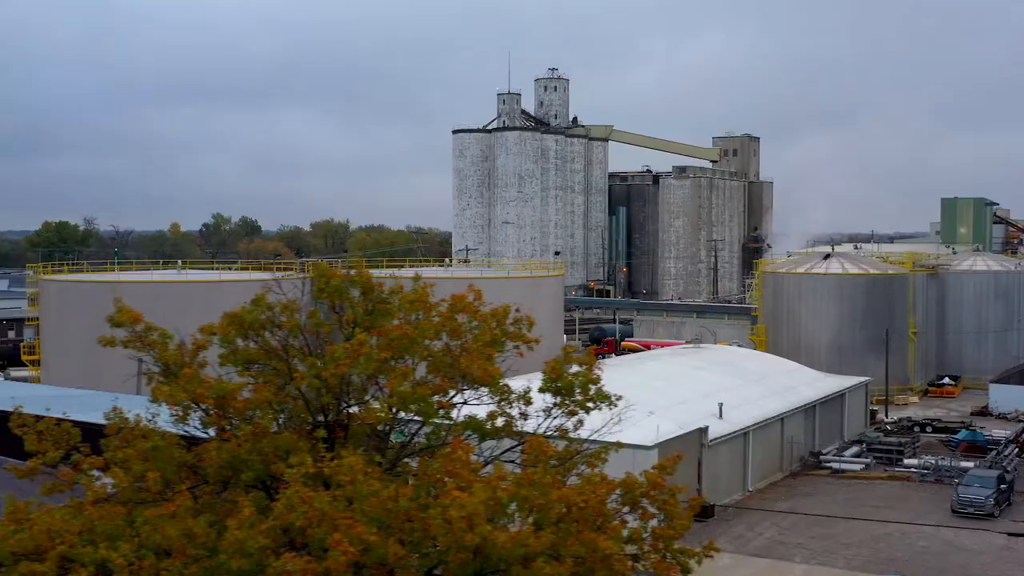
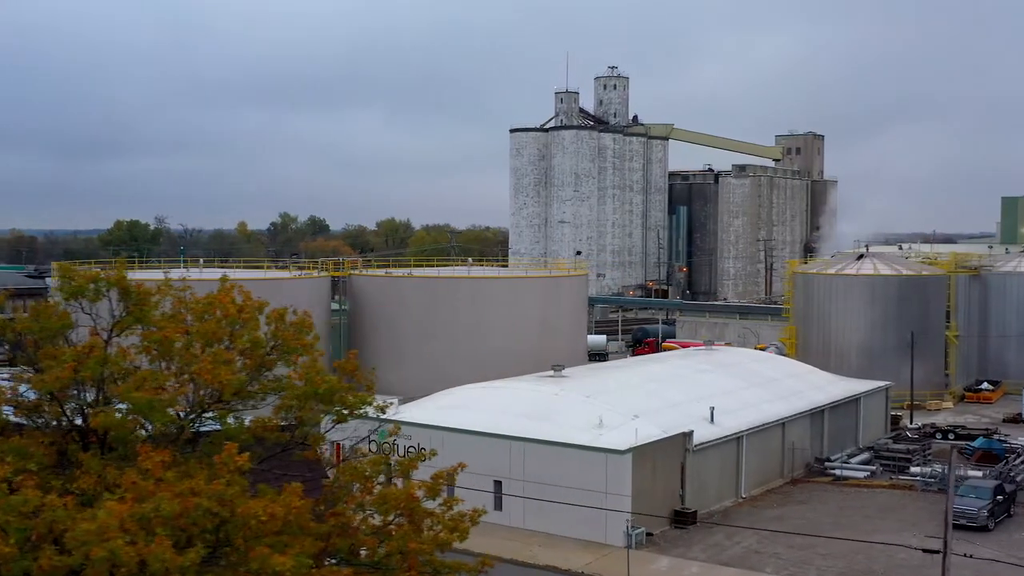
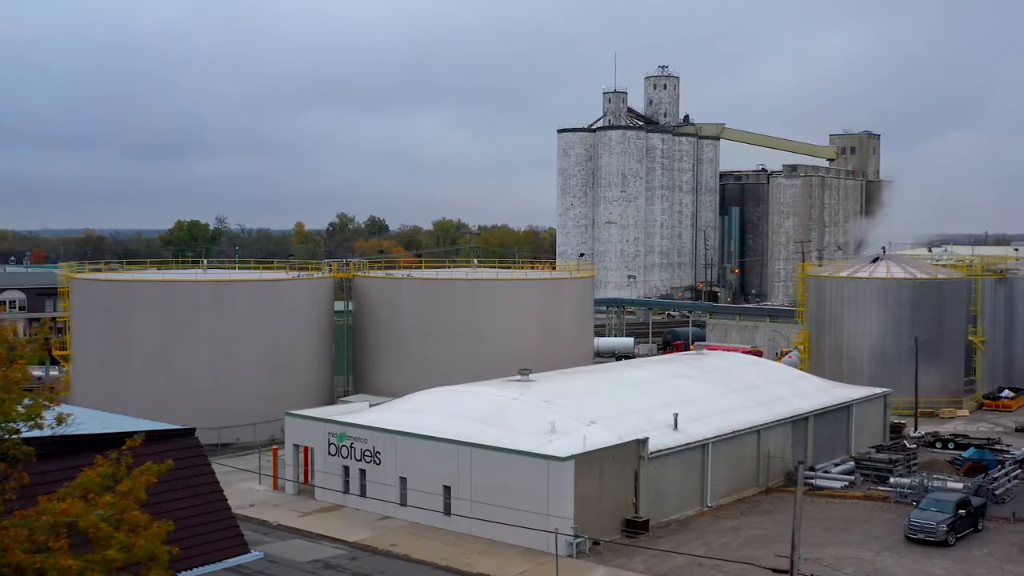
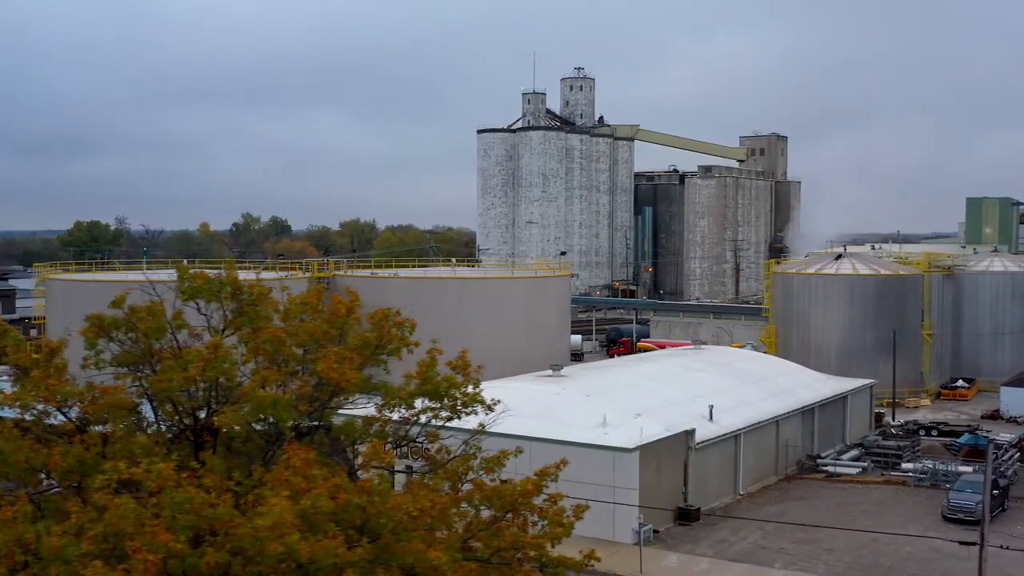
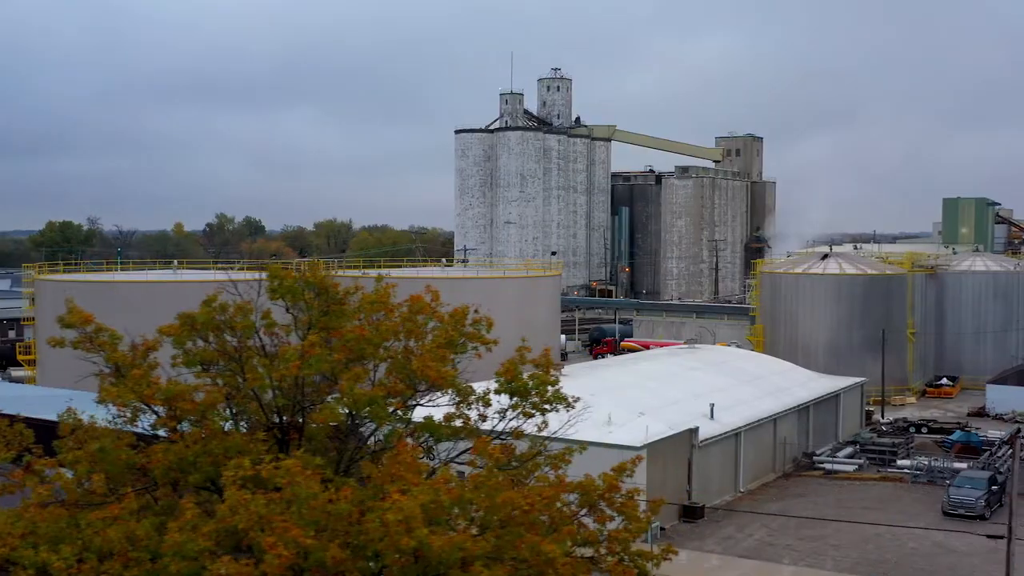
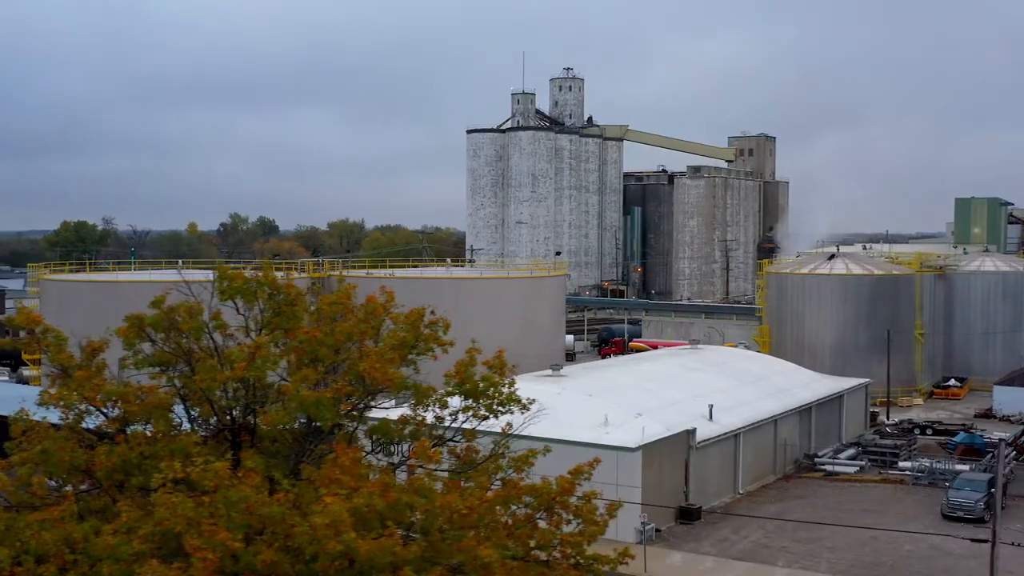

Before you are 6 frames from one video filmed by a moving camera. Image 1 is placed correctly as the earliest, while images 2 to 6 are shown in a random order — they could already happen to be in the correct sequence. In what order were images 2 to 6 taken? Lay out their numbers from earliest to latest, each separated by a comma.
5, 6, 4, 2, 3
